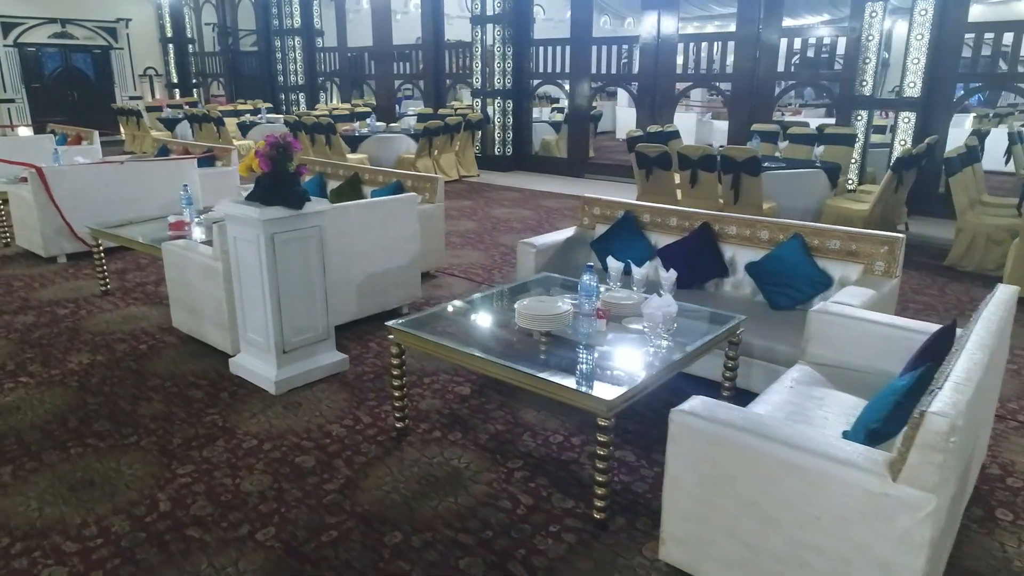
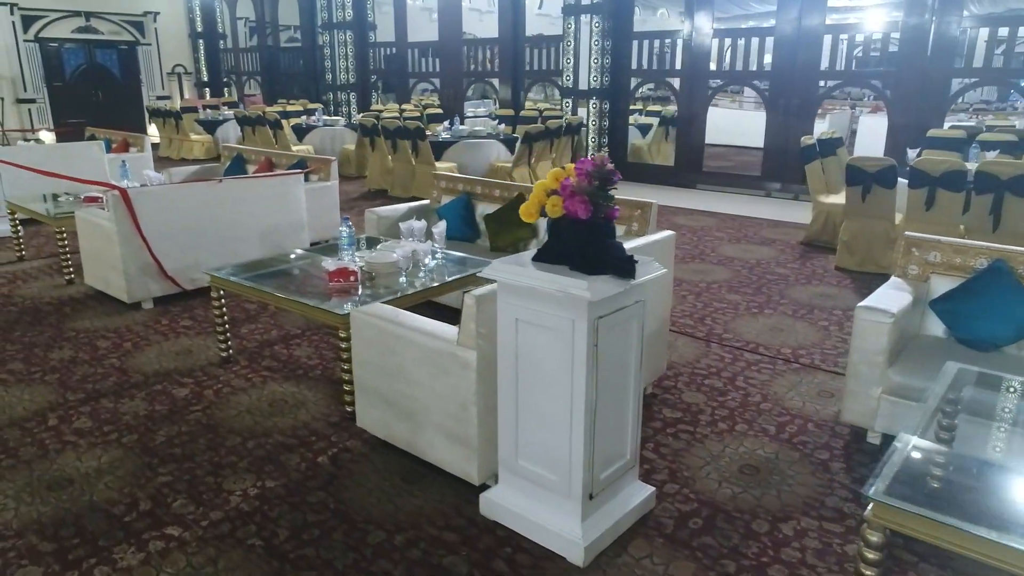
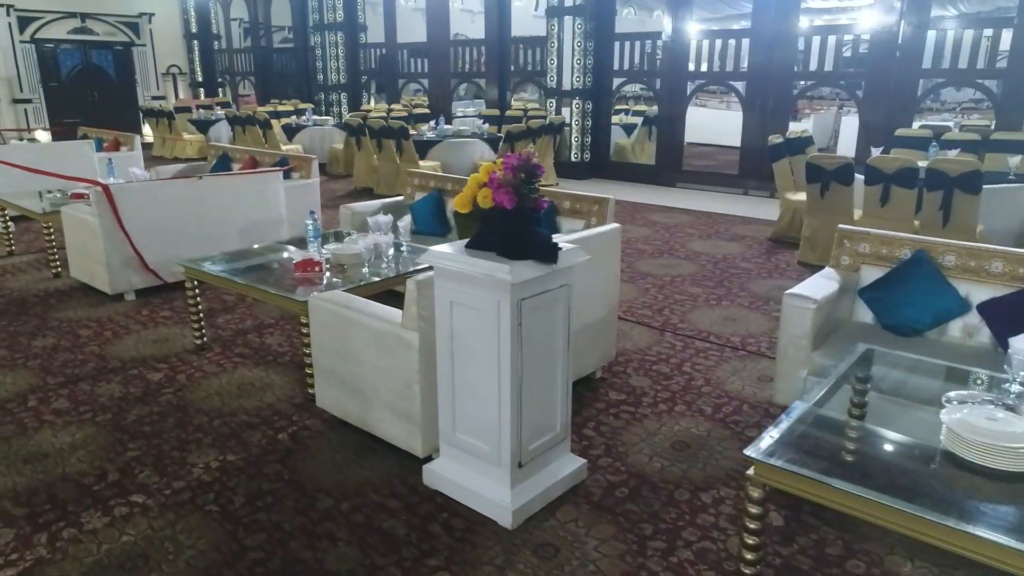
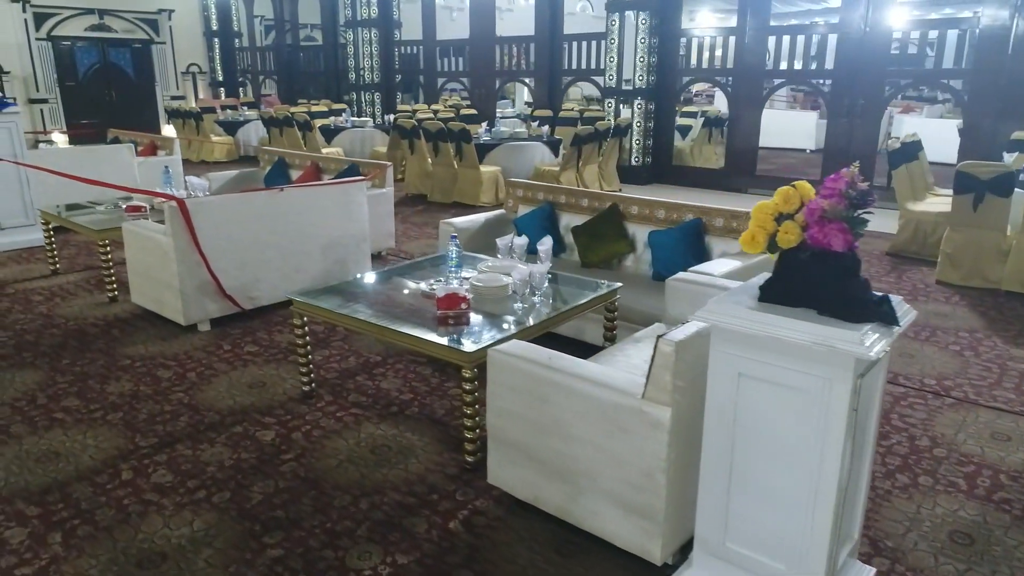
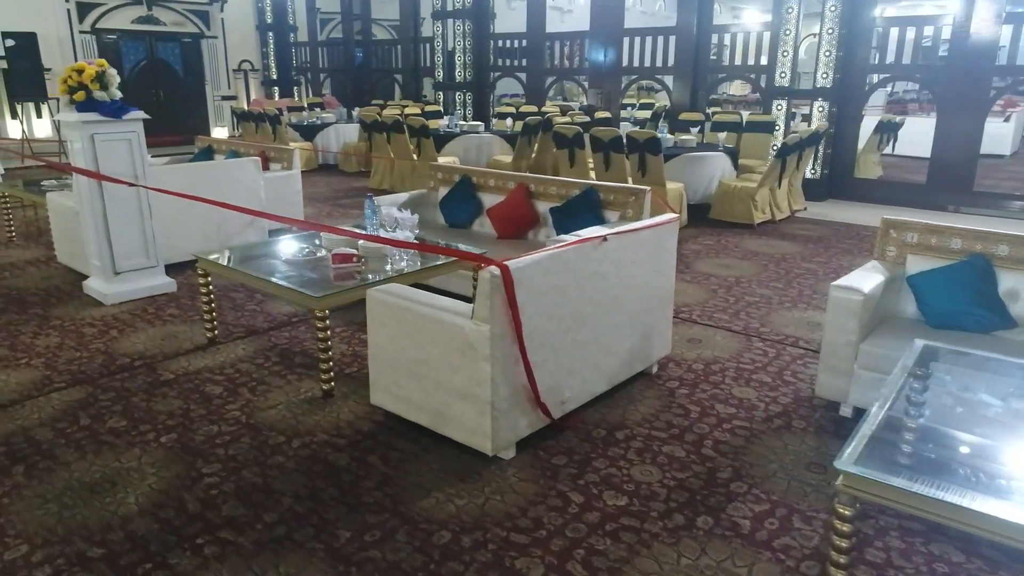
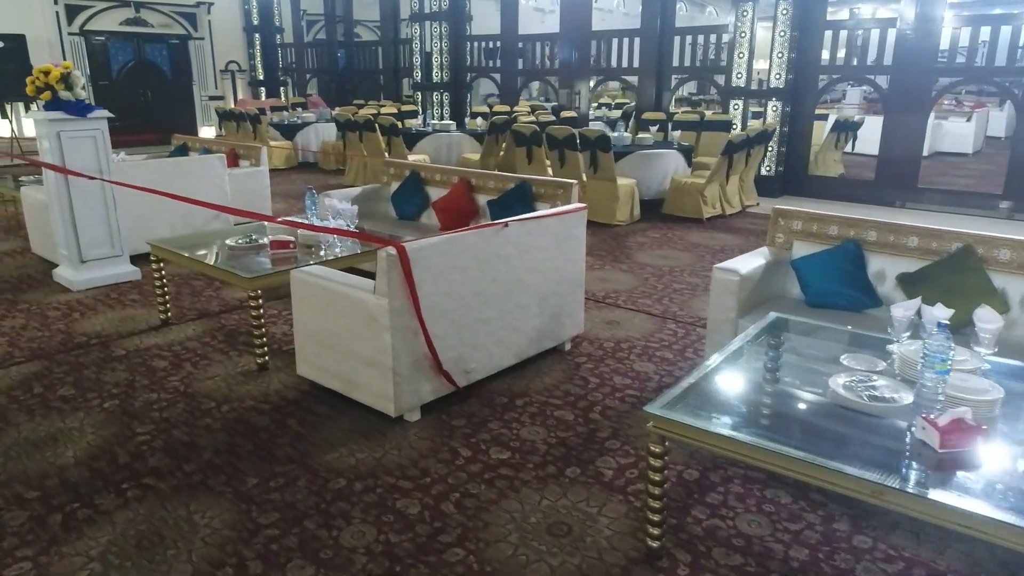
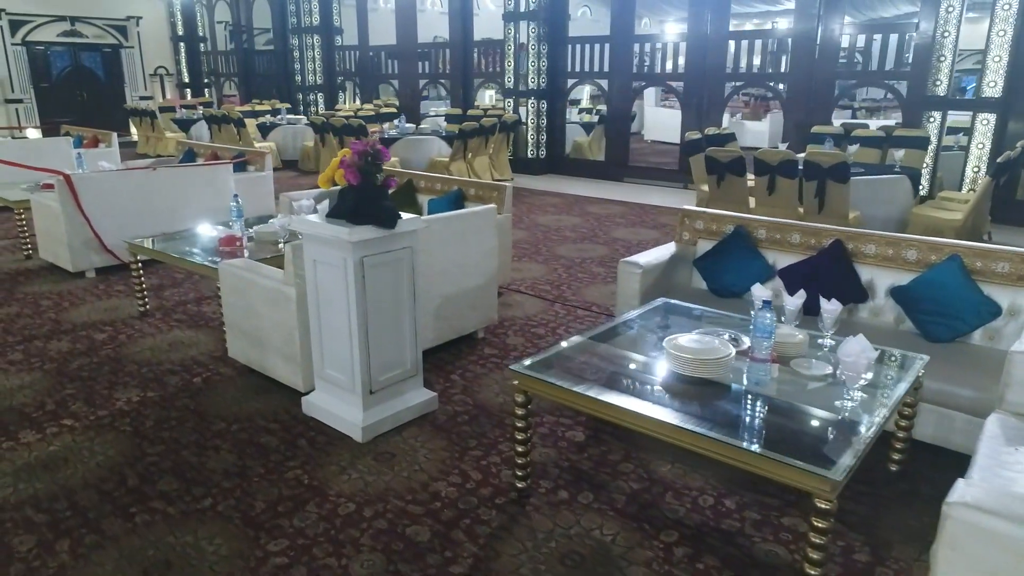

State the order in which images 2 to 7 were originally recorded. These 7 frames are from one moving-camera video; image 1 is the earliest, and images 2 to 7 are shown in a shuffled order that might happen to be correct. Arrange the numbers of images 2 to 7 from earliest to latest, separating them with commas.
7, 3, 2, 4, 6, 5
